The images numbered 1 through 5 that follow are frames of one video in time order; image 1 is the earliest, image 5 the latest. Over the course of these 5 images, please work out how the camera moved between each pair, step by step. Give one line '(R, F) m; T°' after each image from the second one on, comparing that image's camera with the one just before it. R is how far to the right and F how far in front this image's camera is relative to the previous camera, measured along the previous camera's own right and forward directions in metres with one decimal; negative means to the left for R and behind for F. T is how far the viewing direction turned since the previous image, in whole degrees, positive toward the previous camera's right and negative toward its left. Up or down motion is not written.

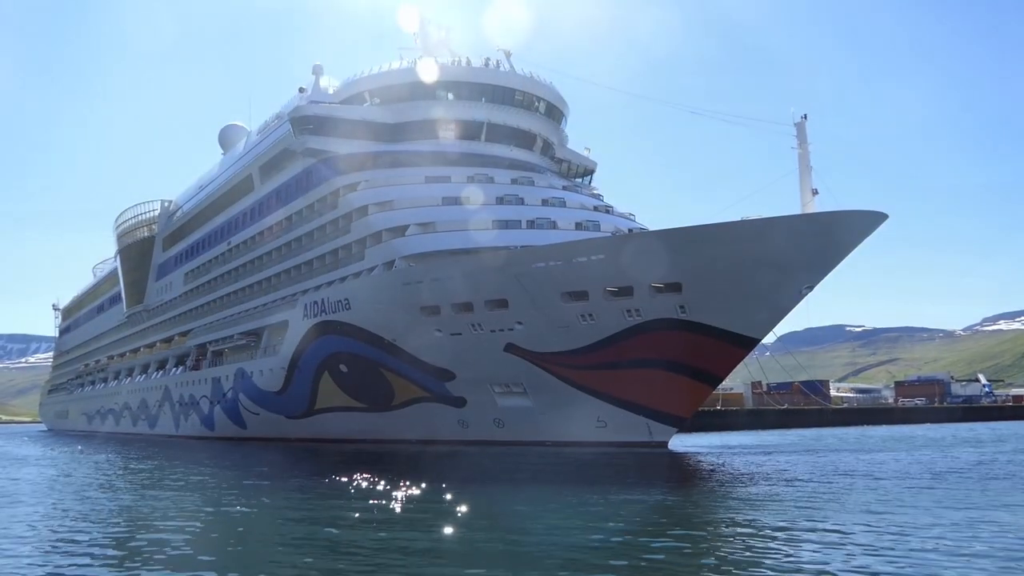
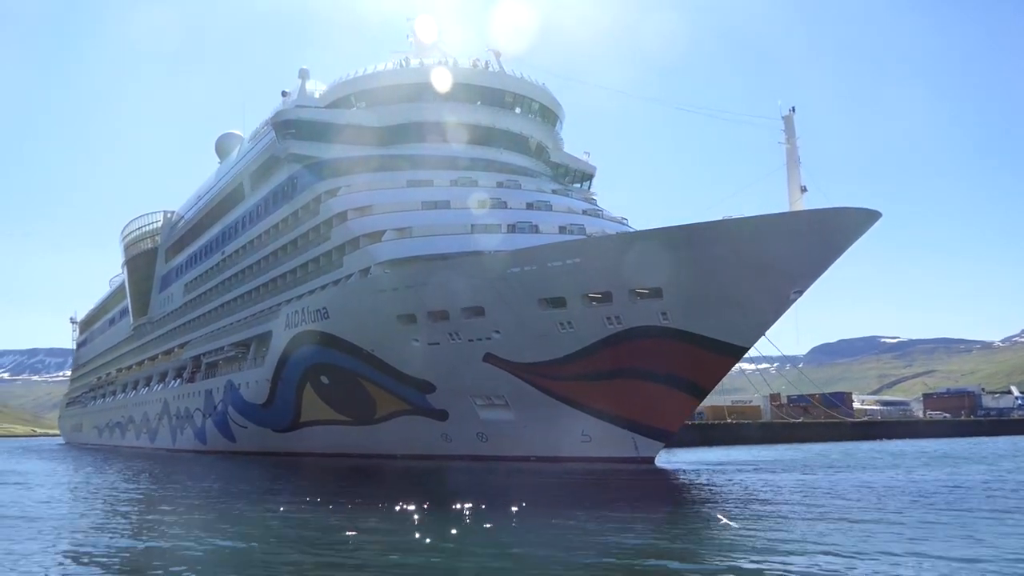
(+0.9, +0.8) m; -2°
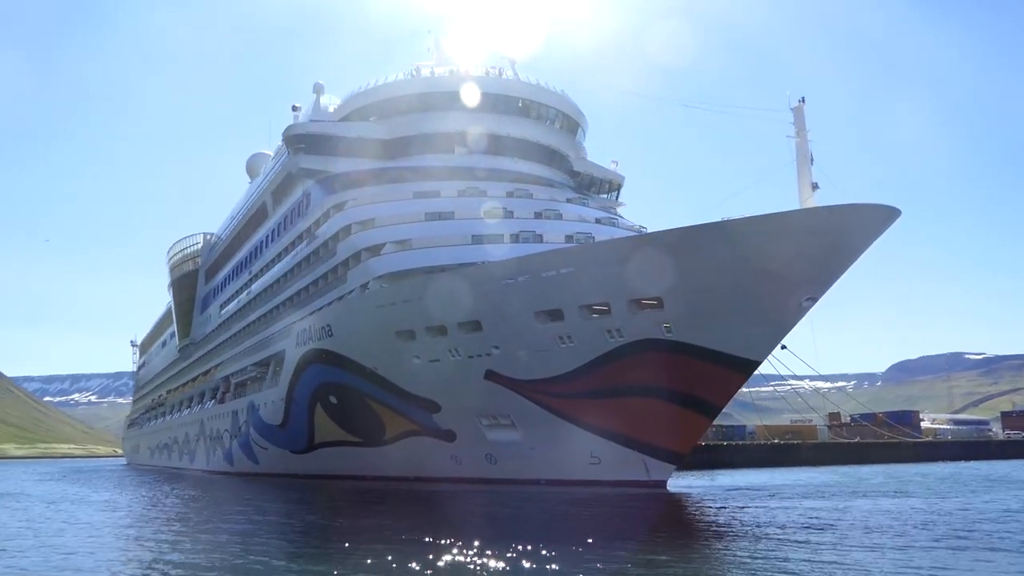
(+1.1, +0.9) m; -4°
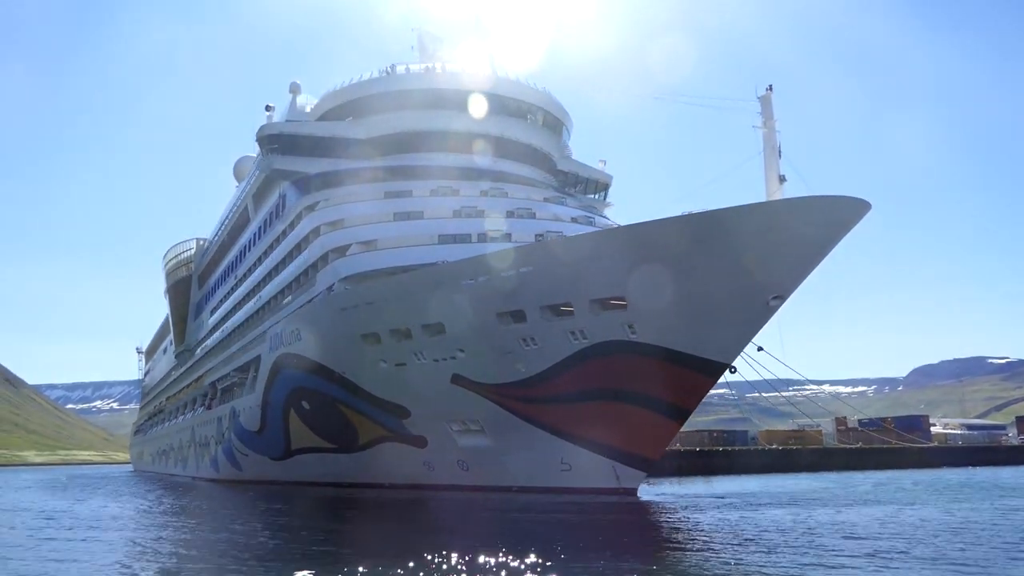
(+0.9, +0.5) m; -1°
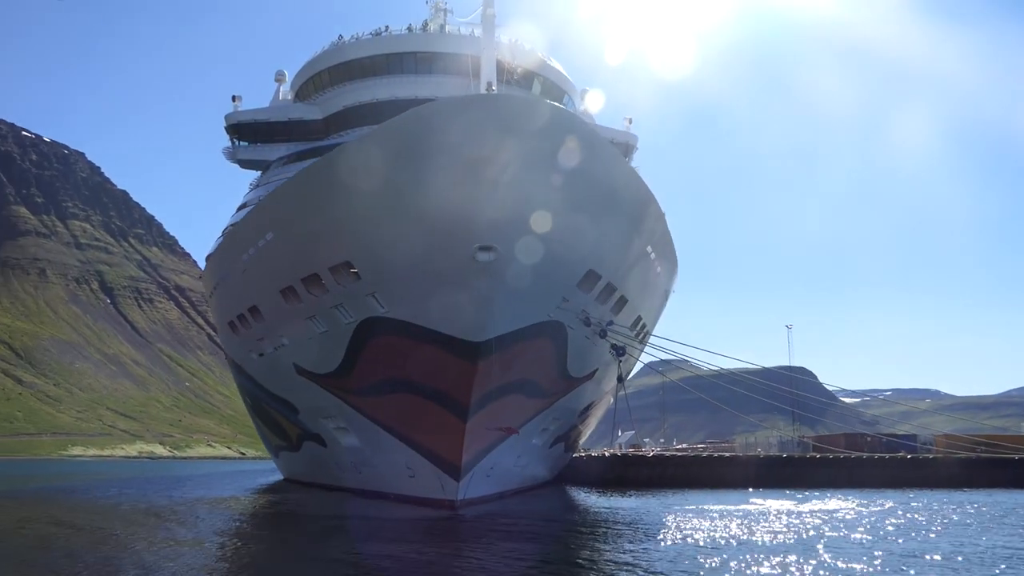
(+0.5, +0.5) m; -1°
